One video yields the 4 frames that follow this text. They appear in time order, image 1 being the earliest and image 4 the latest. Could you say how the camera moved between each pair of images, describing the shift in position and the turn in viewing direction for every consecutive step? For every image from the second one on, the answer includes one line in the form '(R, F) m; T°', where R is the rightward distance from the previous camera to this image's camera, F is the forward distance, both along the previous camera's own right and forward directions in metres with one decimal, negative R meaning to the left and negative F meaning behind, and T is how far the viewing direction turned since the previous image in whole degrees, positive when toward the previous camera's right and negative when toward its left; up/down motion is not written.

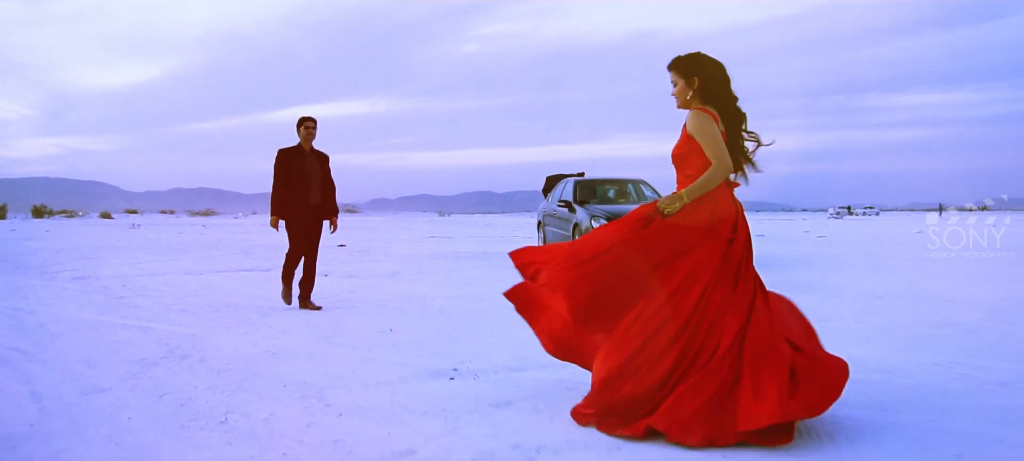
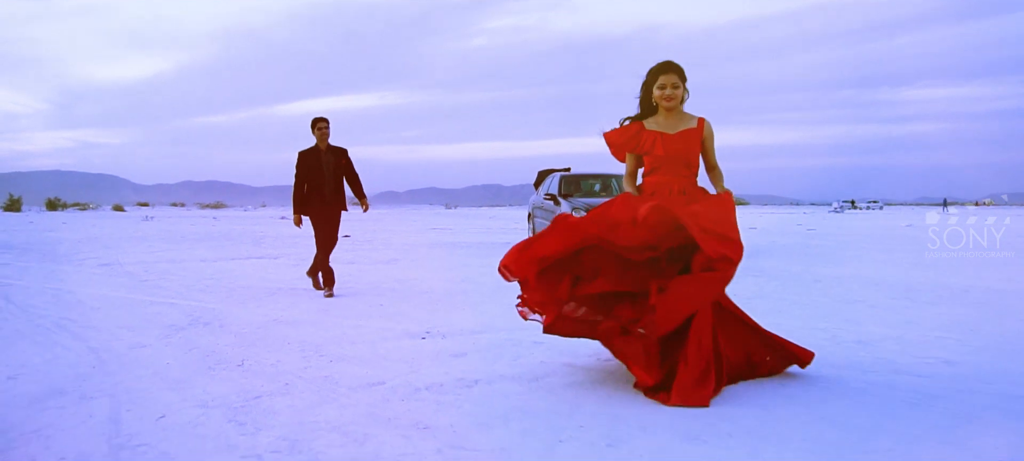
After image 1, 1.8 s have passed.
(+0.3, -1.0) m; -1°
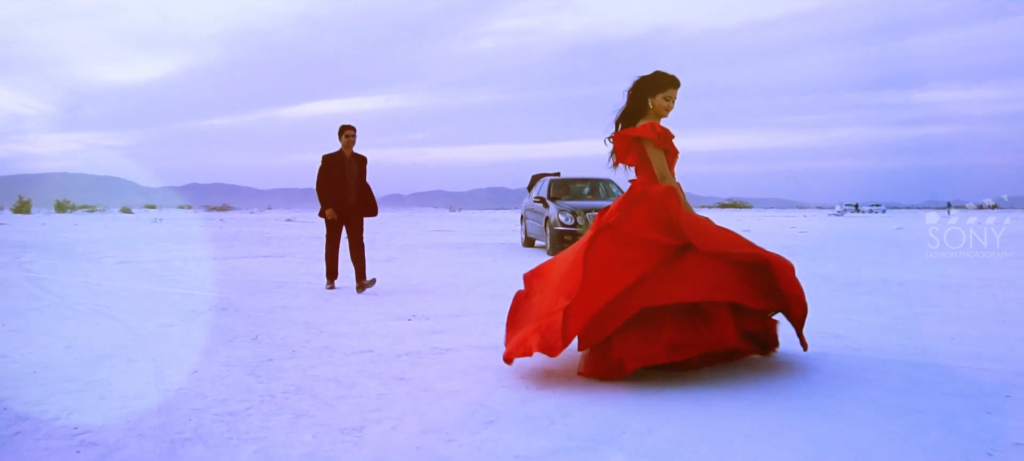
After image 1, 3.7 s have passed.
(+0.3, -0.9) m; 0°
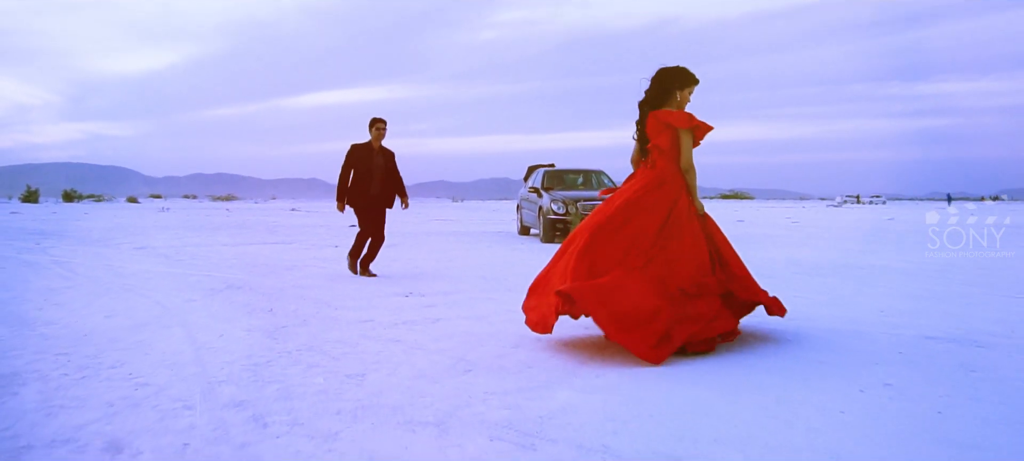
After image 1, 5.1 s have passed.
(+0.2, -0.7) m; 0°
